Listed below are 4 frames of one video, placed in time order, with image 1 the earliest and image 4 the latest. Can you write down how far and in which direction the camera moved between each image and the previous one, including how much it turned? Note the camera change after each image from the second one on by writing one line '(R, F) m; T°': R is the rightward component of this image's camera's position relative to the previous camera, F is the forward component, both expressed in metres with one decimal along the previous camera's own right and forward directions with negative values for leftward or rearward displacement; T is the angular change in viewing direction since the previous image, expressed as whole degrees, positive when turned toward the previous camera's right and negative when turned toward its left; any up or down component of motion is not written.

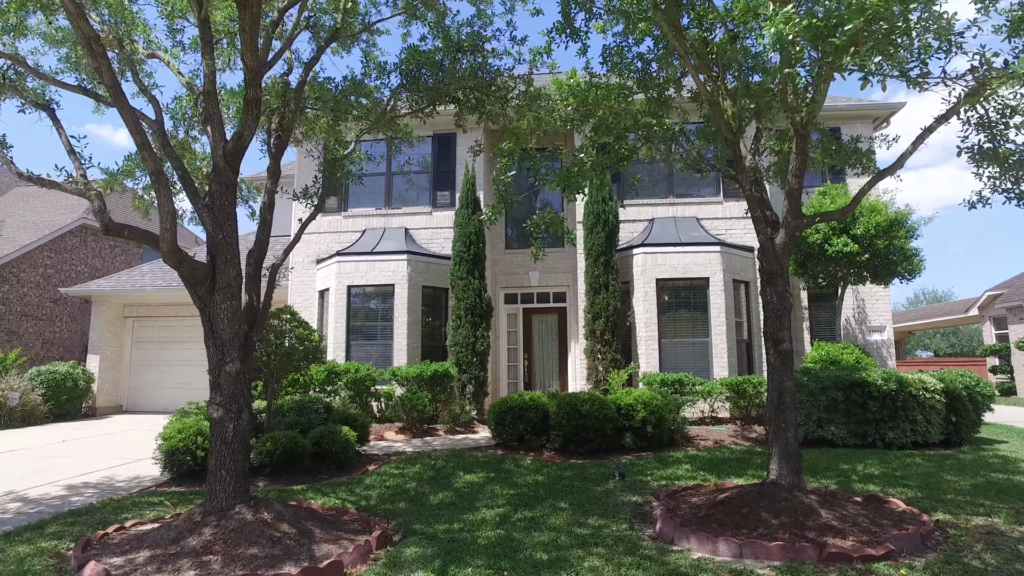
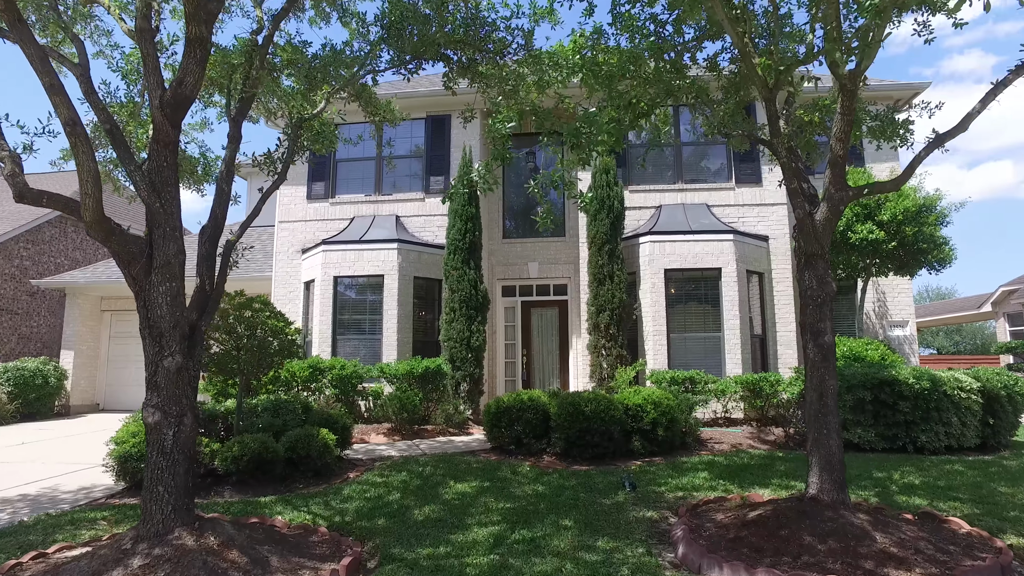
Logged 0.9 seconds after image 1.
(0.0, +0.8) m; 0°
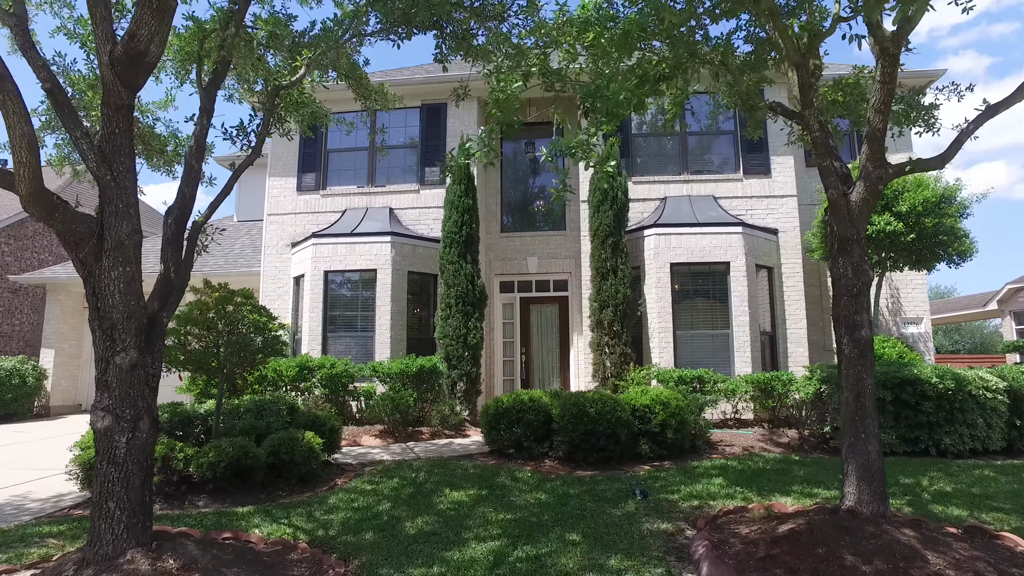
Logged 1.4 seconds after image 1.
(0.0, +0.5) m; 0°
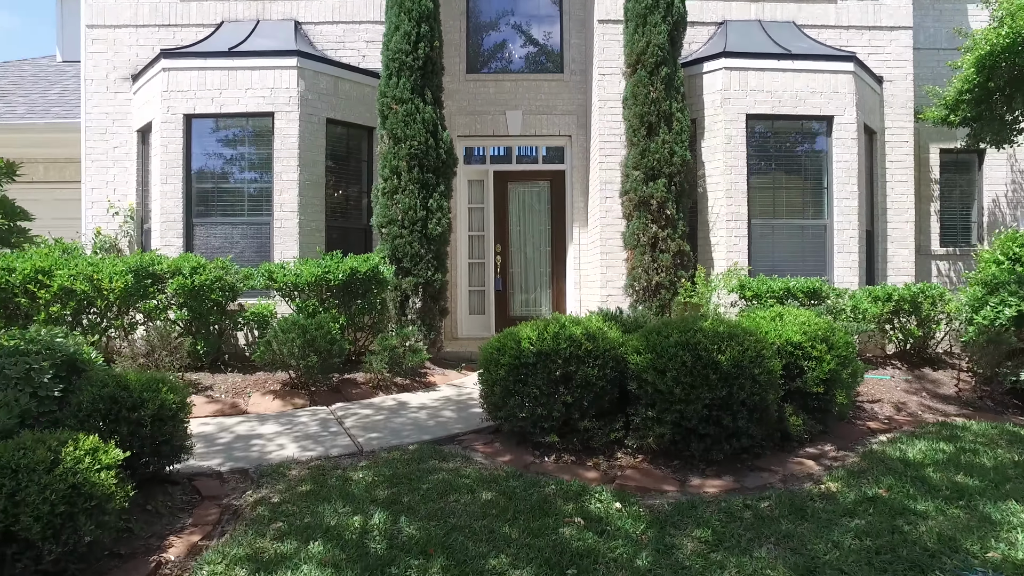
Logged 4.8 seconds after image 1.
(-0.8, +4.2) m; +7°
